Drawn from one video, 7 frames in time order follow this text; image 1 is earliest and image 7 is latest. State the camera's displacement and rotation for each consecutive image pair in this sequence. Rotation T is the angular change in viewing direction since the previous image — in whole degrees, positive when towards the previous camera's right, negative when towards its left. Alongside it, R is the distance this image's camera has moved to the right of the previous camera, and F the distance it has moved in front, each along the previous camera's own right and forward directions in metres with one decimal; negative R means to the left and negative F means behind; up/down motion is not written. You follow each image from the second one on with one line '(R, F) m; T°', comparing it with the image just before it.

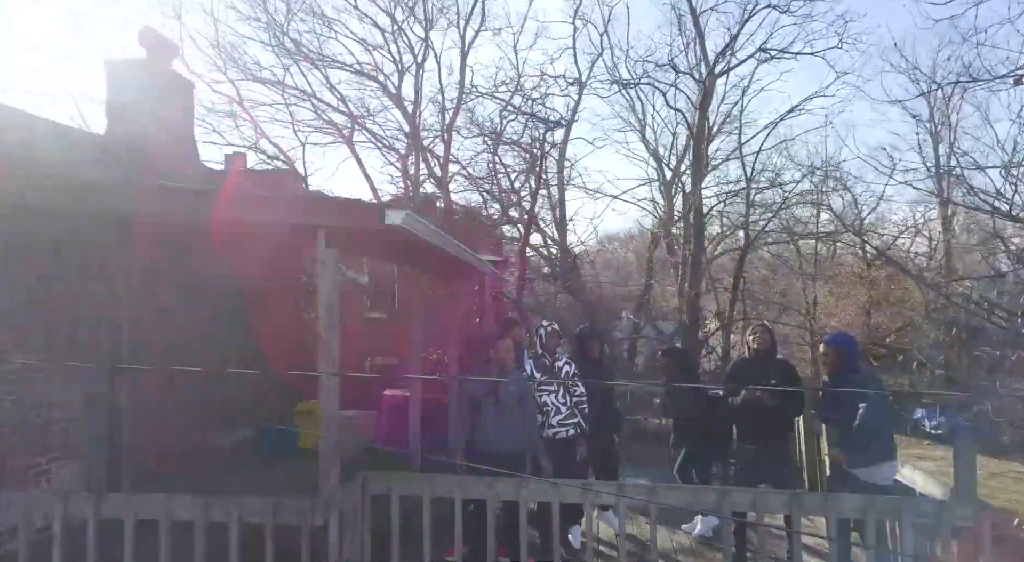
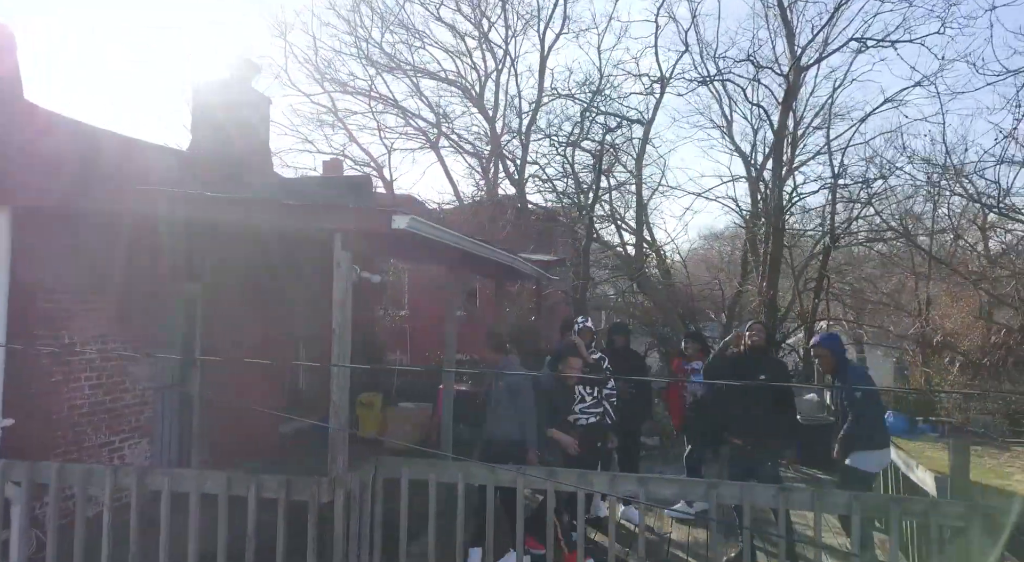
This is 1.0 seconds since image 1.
(+0.6, -0.1) m; -9°
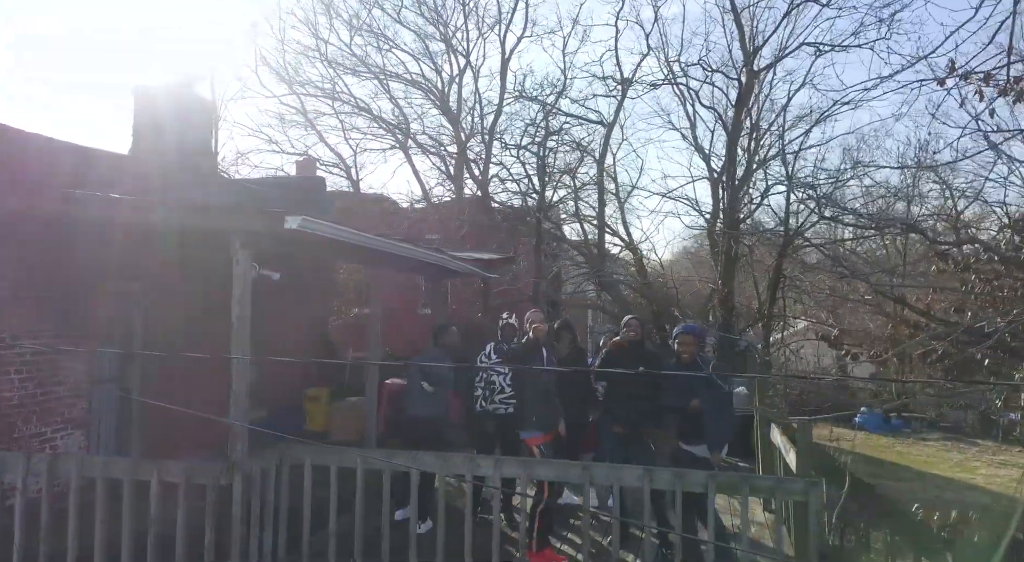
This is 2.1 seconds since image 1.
(+0.6, -0.2) m; 0°
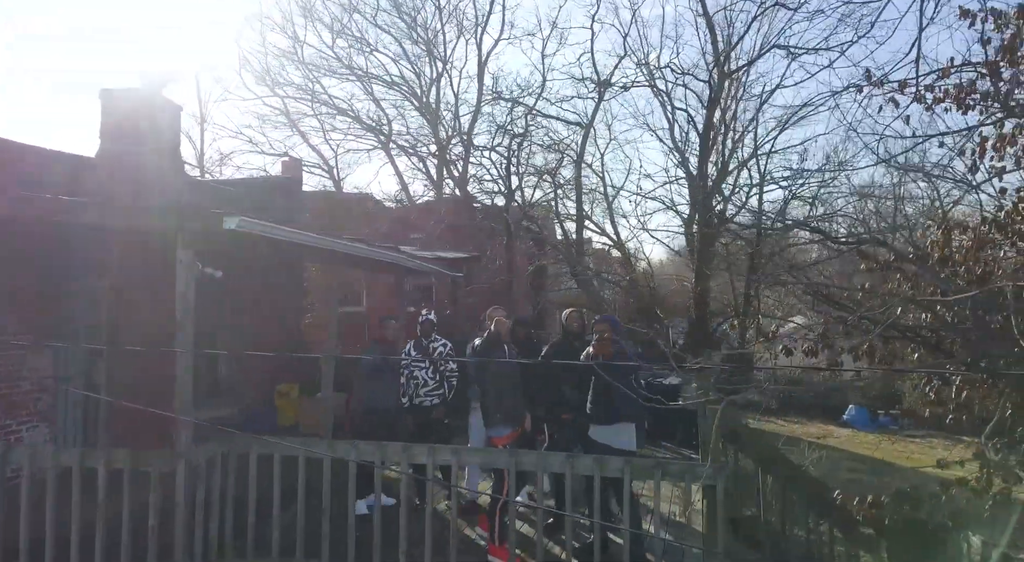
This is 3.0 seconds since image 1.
(+0.4, -0.2) m; 0°
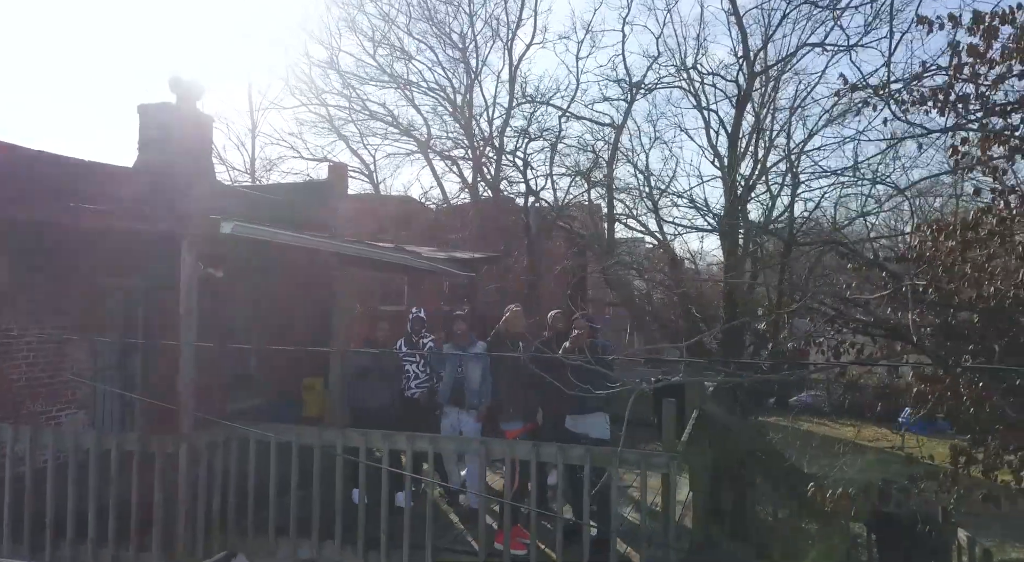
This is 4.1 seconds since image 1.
(+0.6, -0.2) m; -5°
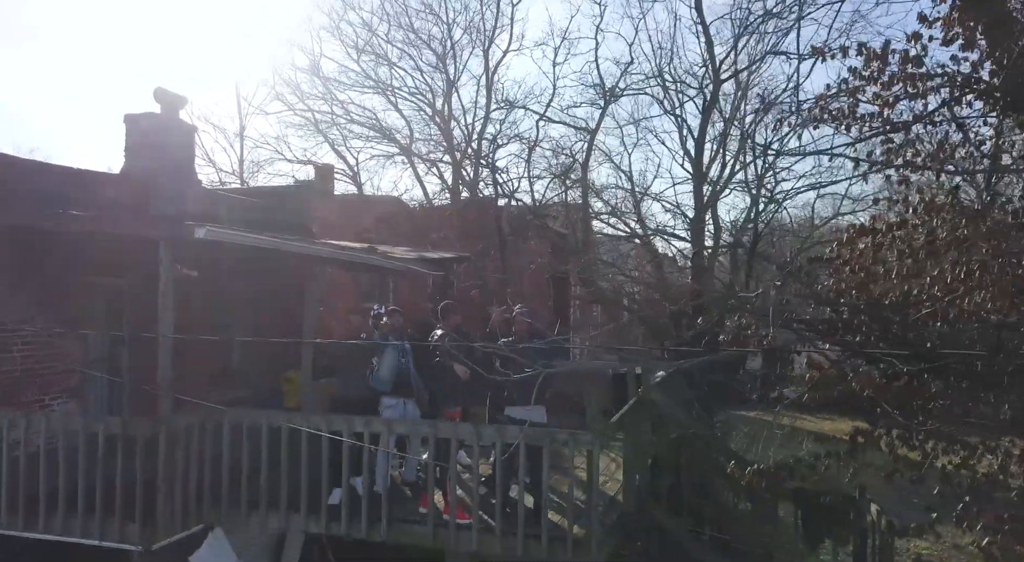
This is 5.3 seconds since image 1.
(+0.4, -0.5) m; 0°
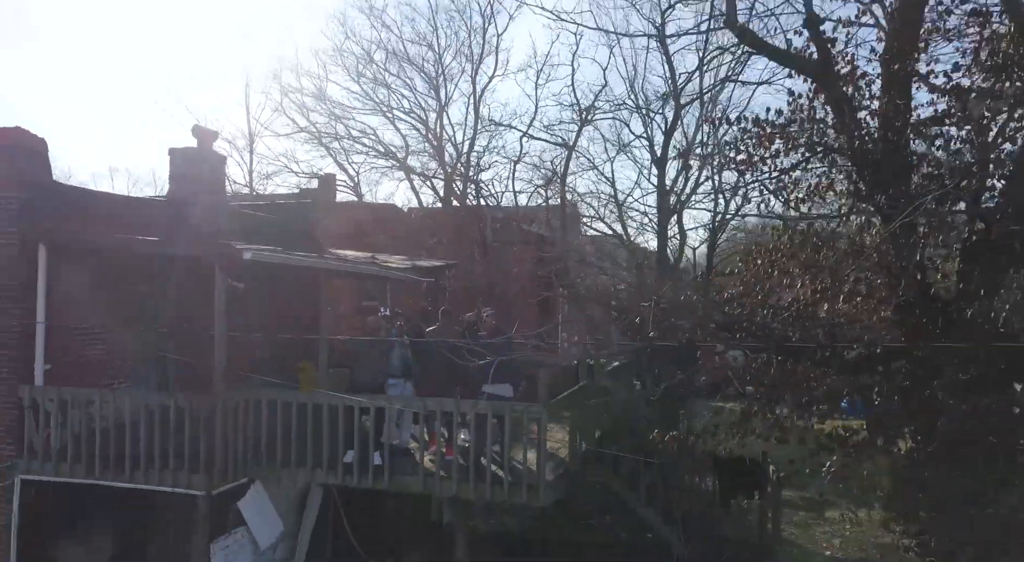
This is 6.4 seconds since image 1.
(+0.2, -1.5) m; 0°
